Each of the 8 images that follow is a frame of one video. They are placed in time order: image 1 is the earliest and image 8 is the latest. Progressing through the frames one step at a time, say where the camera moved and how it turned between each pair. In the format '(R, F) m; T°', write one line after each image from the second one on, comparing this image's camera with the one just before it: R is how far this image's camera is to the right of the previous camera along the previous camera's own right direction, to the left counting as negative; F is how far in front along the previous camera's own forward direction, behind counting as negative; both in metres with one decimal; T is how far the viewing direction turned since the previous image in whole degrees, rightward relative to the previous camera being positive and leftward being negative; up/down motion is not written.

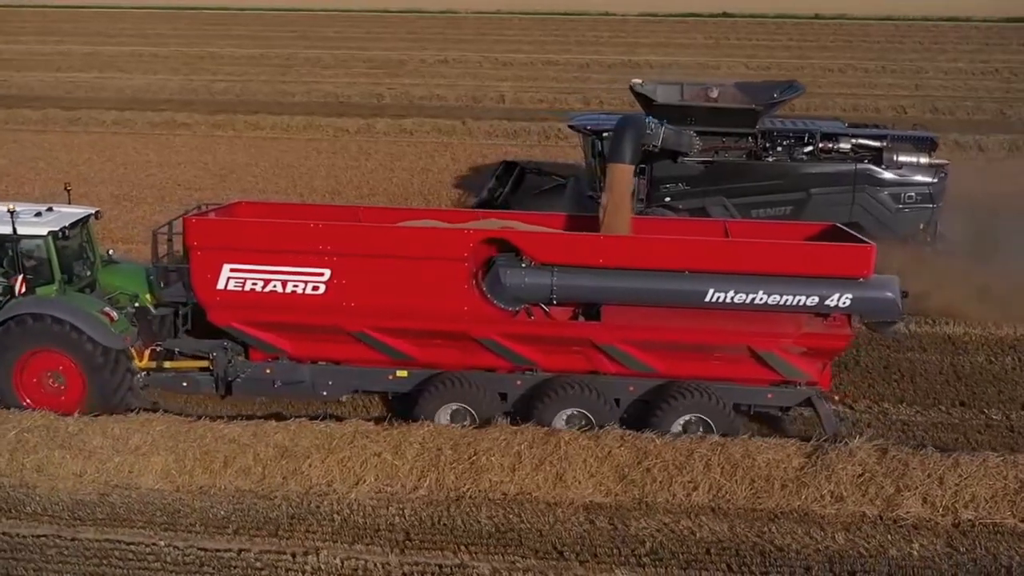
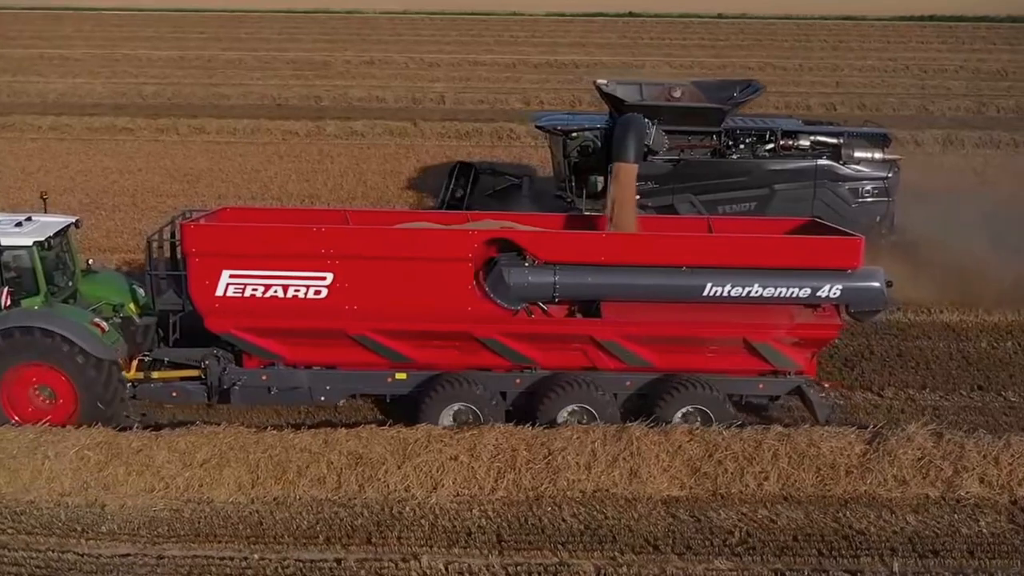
(-1.0, 0.0) m; +5°
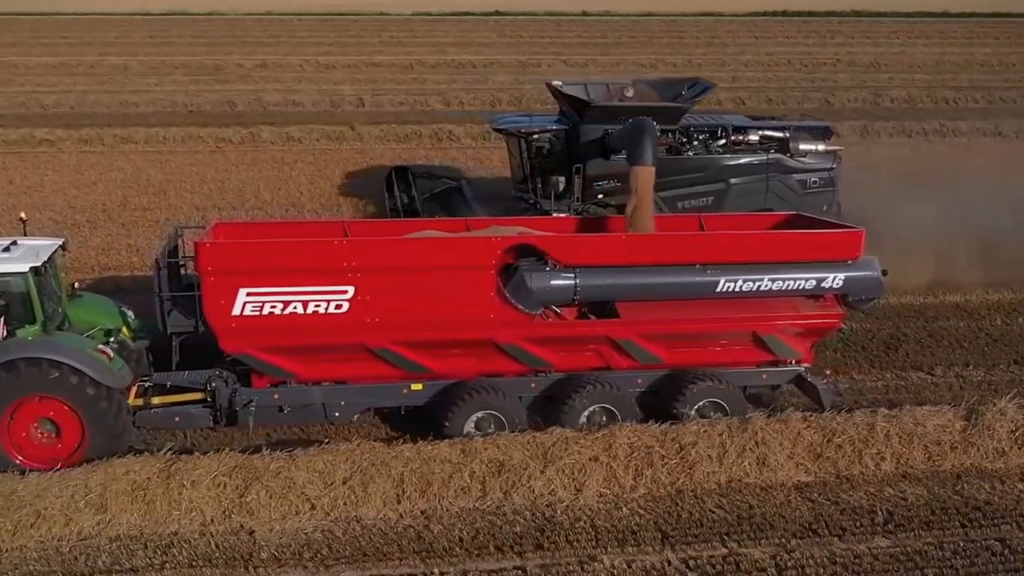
(-1.7, 0.0) m; +8°
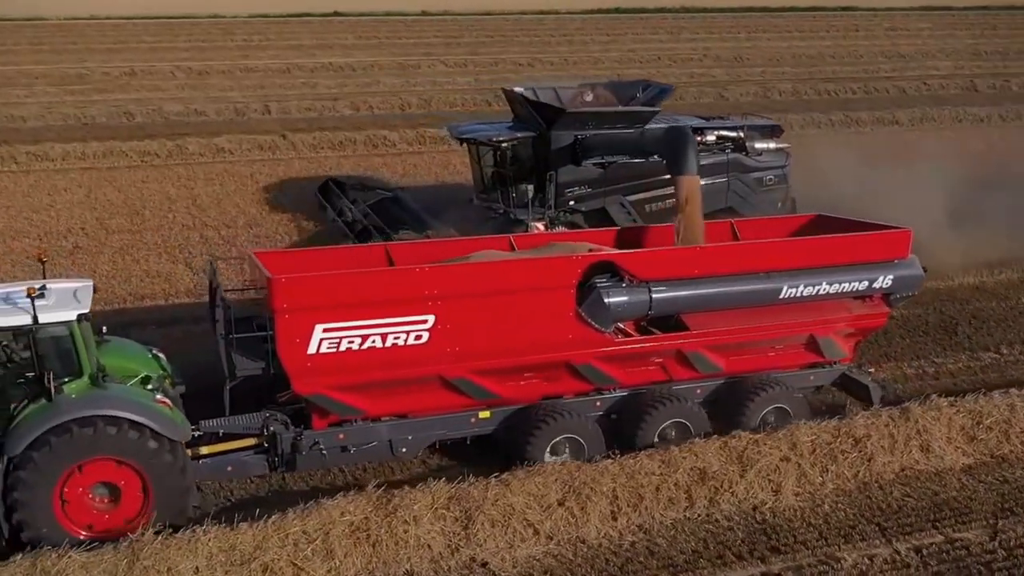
(-2.2, +0.3) m; +10°
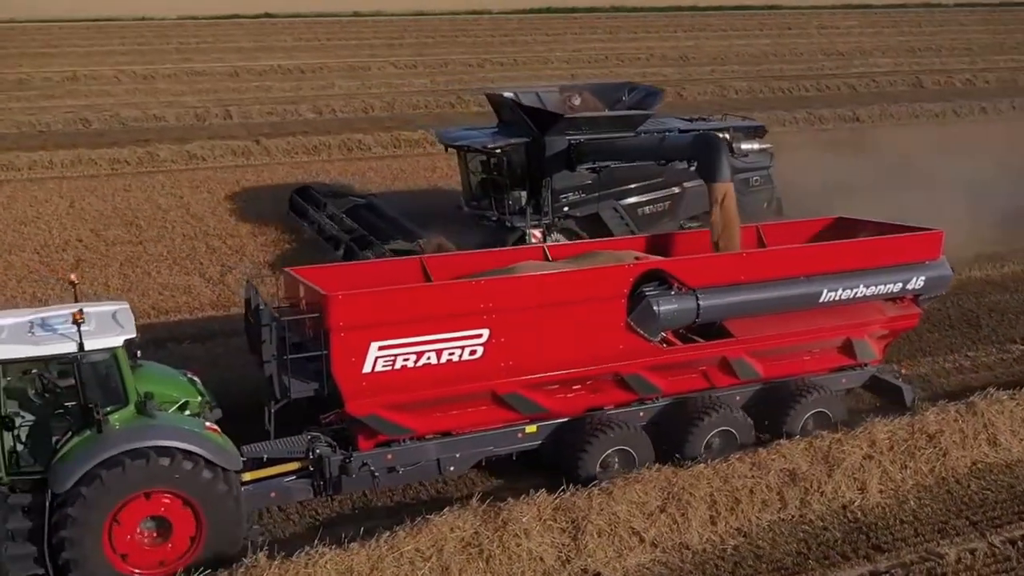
(-1.0, +0.1) m; +4°
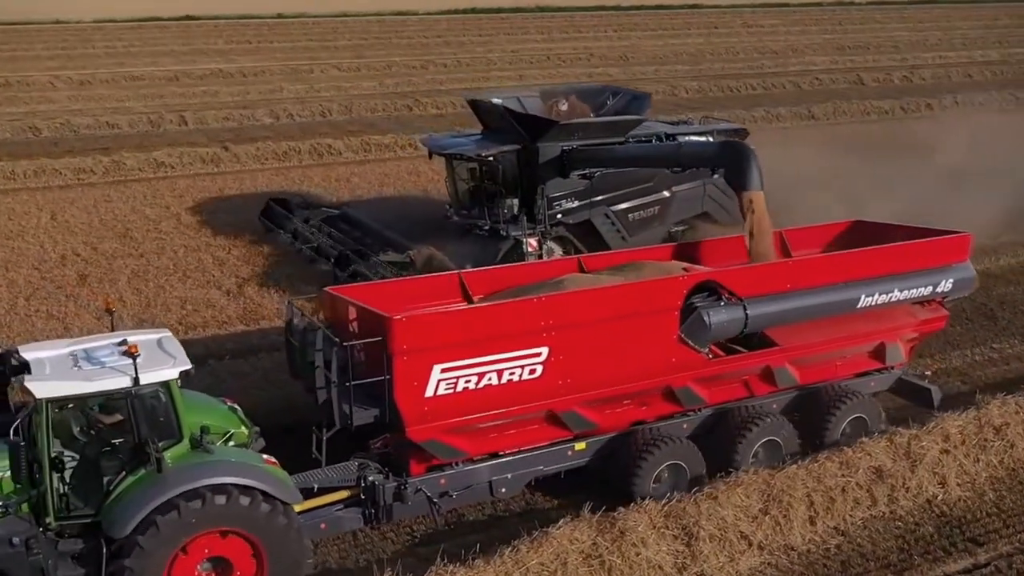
(-1.0, +0.1) m; +4°
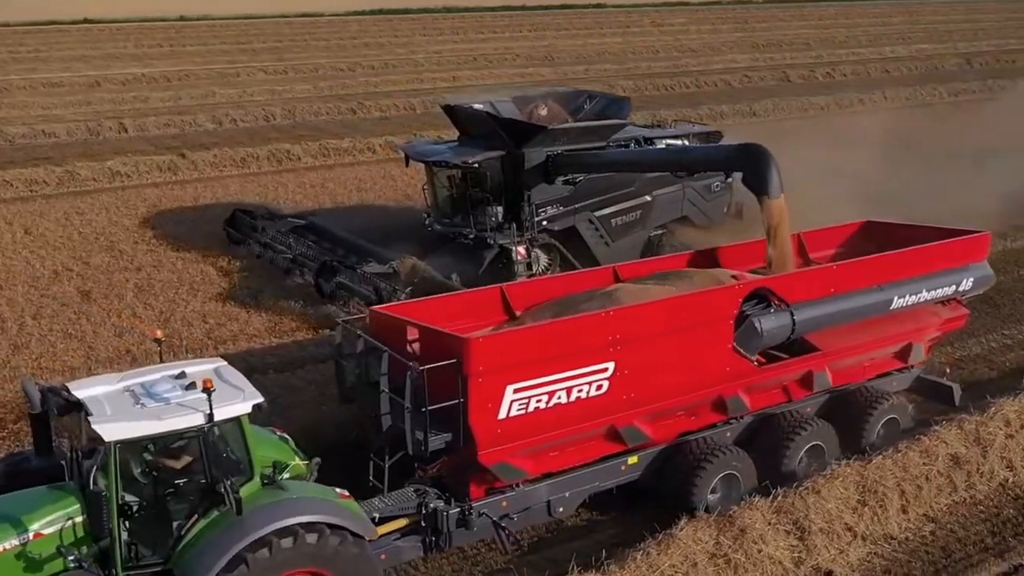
(-1.1, +0.1) m; +5°
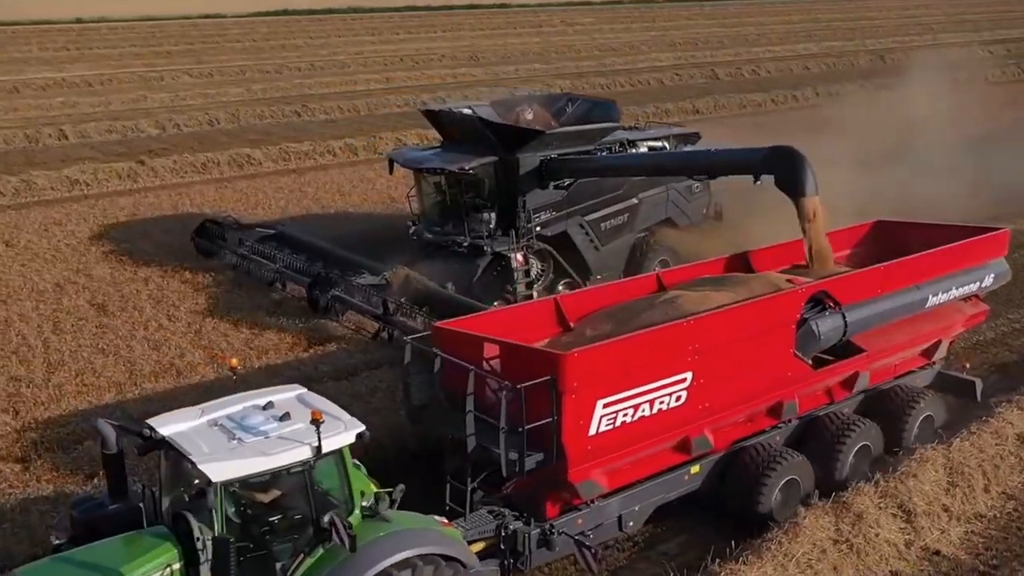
(-1.2, 0.0) m; +5°
